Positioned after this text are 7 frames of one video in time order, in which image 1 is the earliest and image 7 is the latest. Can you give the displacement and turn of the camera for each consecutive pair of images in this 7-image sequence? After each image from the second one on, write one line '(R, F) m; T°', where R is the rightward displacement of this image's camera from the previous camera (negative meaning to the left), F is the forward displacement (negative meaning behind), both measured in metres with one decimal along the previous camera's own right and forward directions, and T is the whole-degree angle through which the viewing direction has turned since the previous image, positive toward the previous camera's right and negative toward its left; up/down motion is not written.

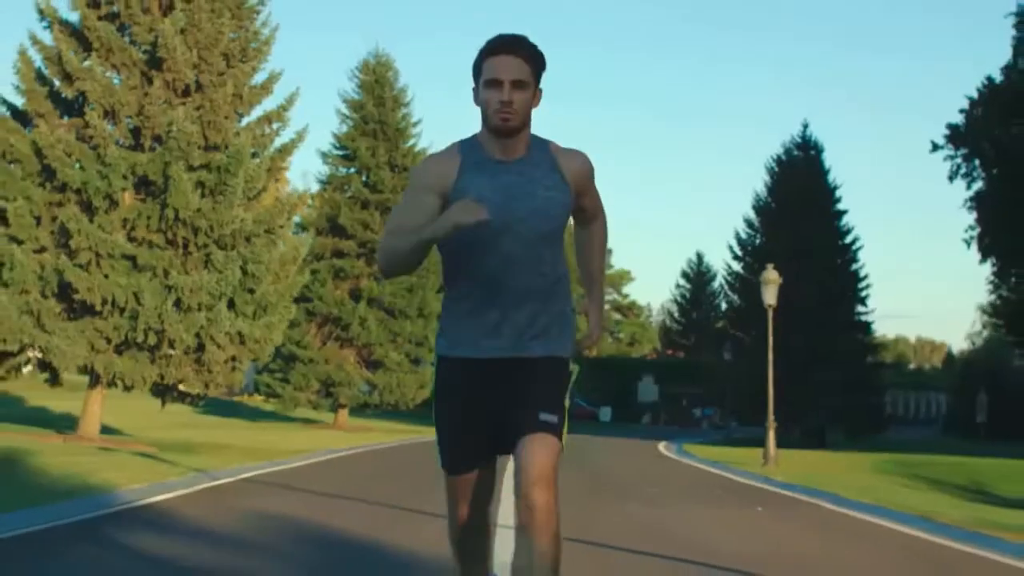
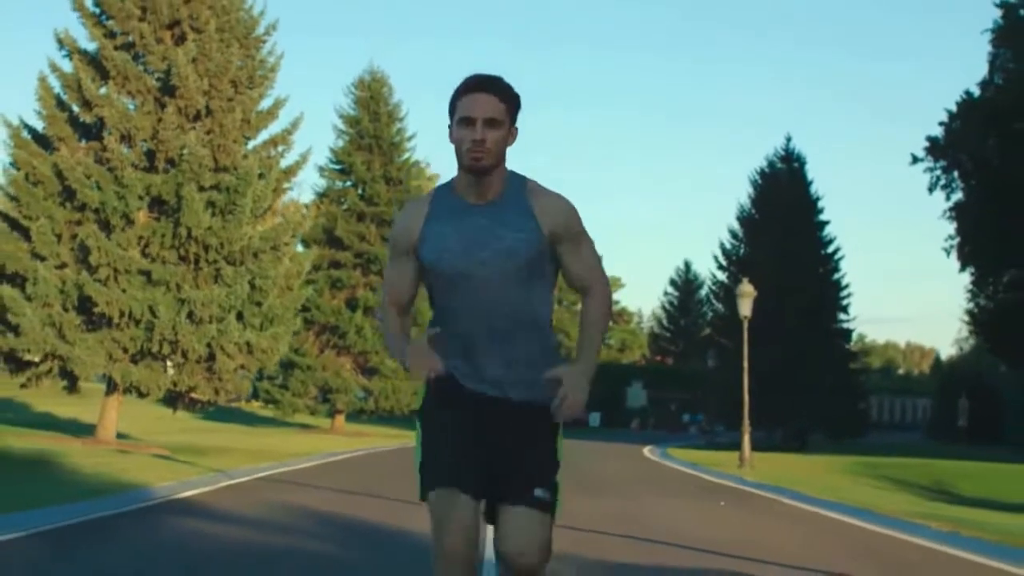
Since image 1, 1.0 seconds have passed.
(0.0, -1.9) m; 0°
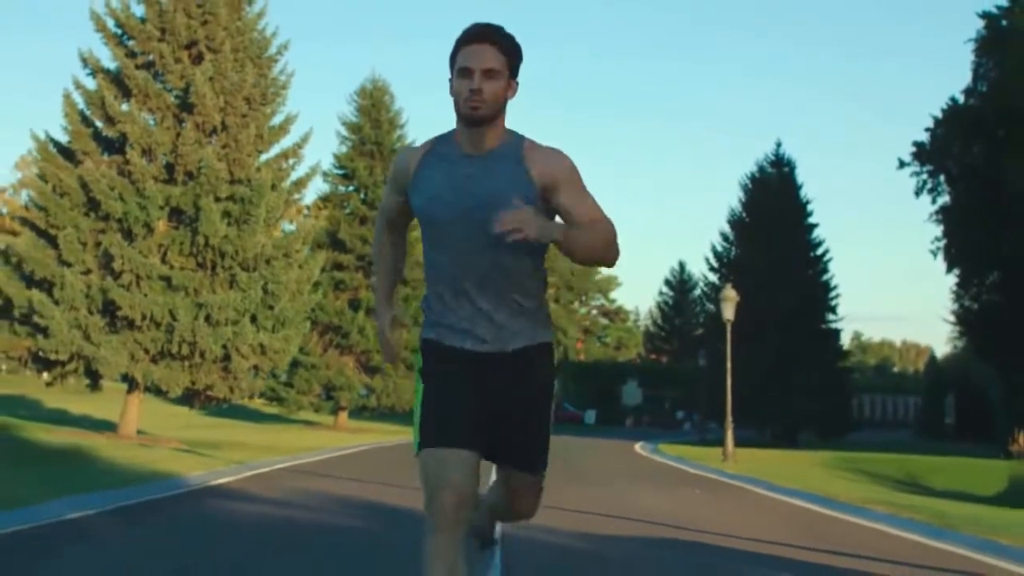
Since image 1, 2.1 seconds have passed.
(0.0, -2.0) m; 0°
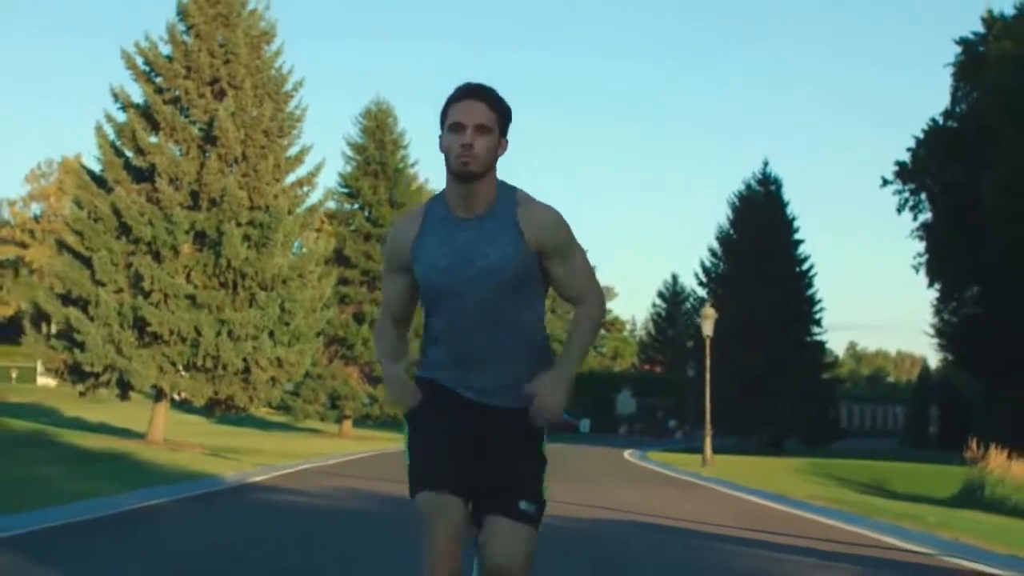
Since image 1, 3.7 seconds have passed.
(0.0, -2.9) m; 0°
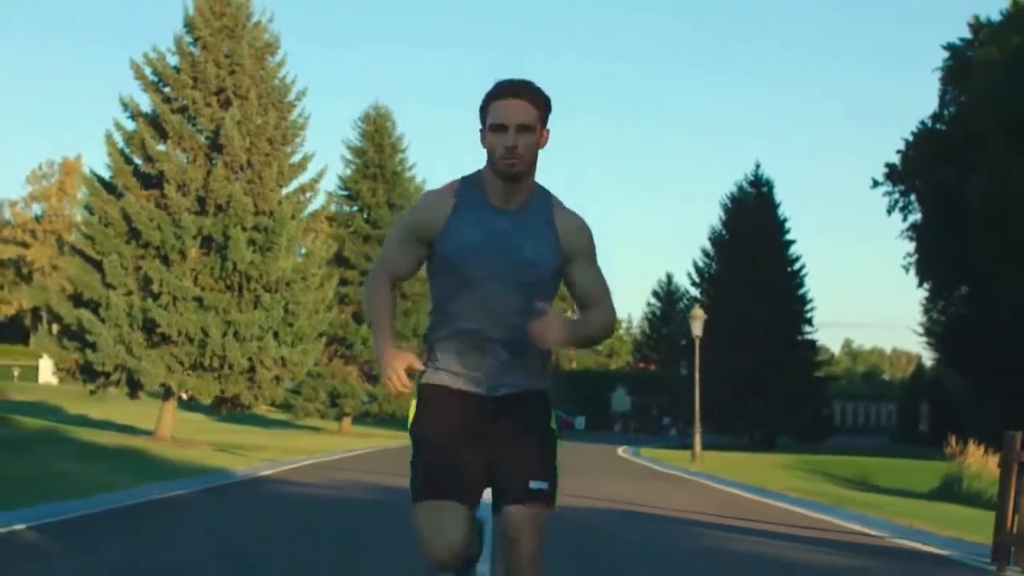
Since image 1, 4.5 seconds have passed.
(0.0, -1.3) m; 0°
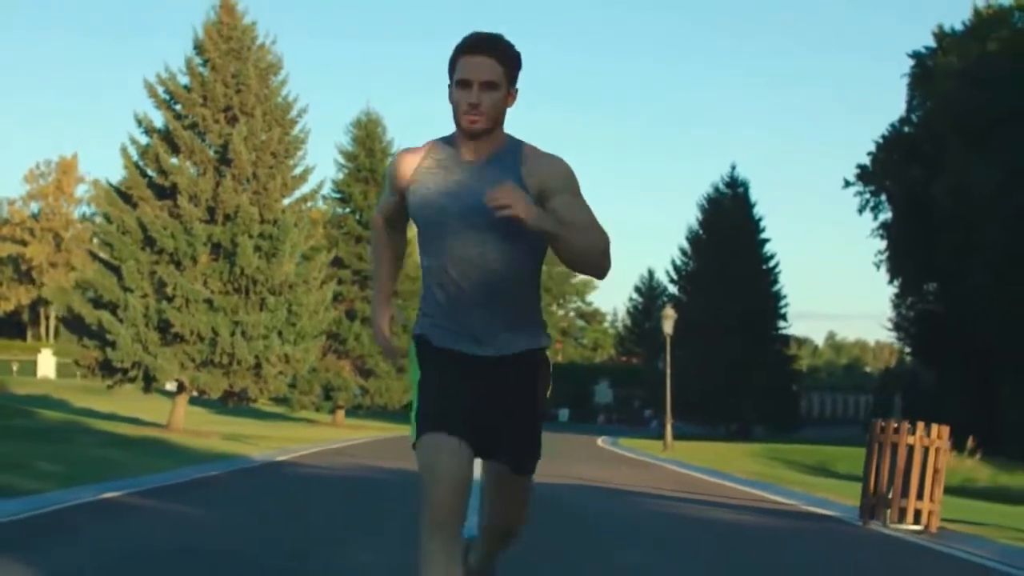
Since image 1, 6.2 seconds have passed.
(0.0, -3.1) m; +1°
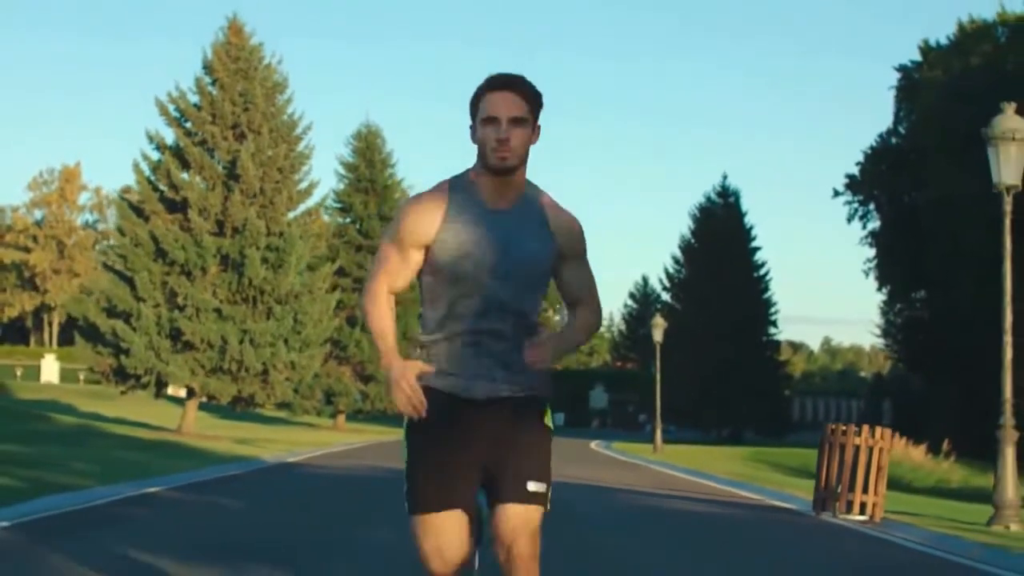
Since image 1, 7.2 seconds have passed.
(0.0, -1.8) m; 0°
